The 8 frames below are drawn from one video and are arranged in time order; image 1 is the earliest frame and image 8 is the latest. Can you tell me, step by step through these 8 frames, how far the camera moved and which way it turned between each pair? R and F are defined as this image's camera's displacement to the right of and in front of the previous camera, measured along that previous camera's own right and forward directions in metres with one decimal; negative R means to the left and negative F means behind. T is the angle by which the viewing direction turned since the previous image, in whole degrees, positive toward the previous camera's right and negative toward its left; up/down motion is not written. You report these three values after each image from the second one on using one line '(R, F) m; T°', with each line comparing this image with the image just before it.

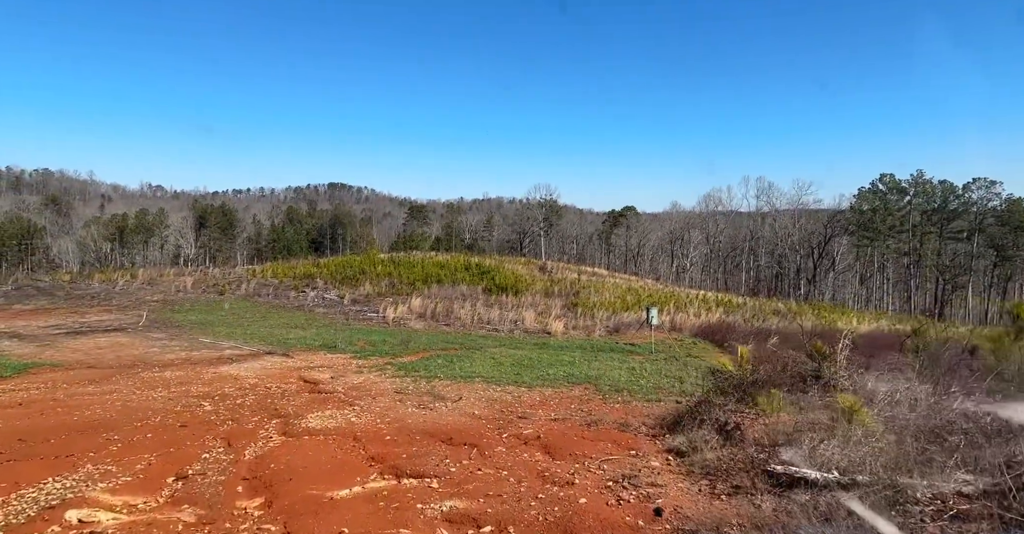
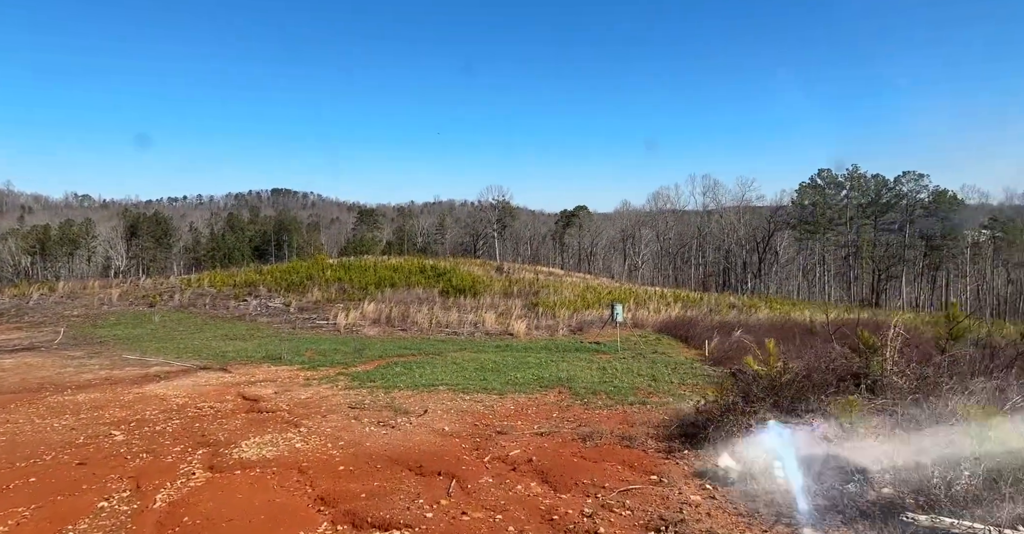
(-0.2, +0.9) m; +4°
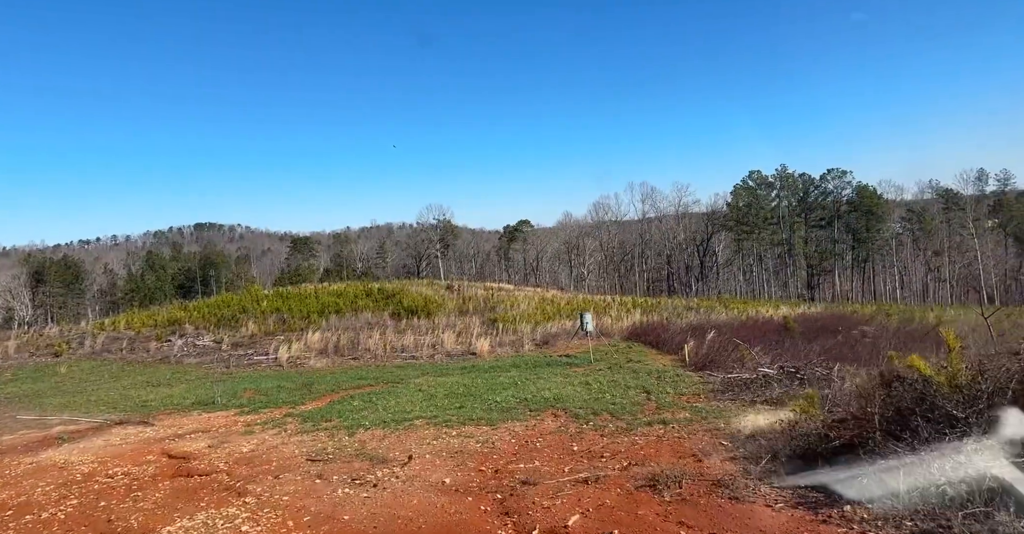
(-0.4, +1.2) m; +5°
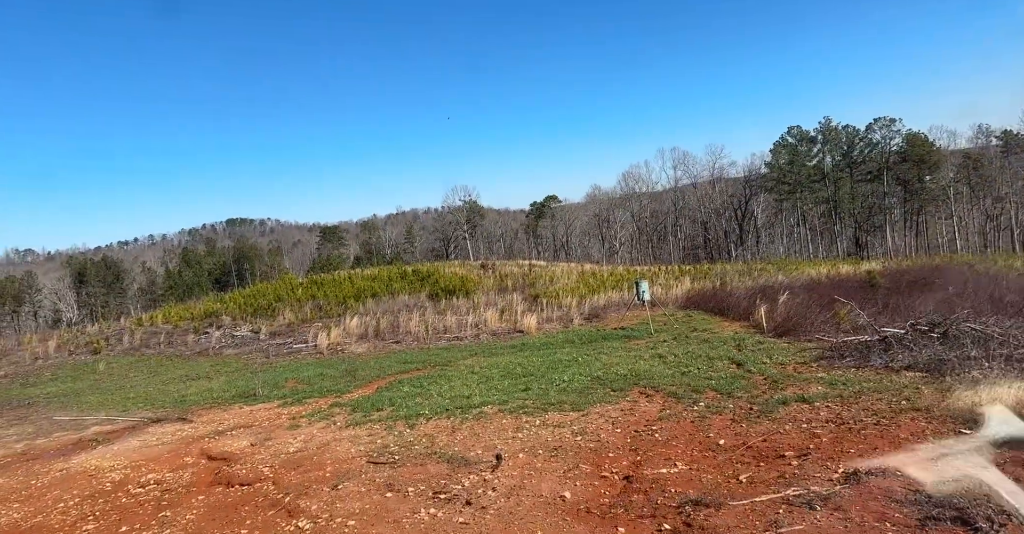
(-0.5, +1.1) m; -3°
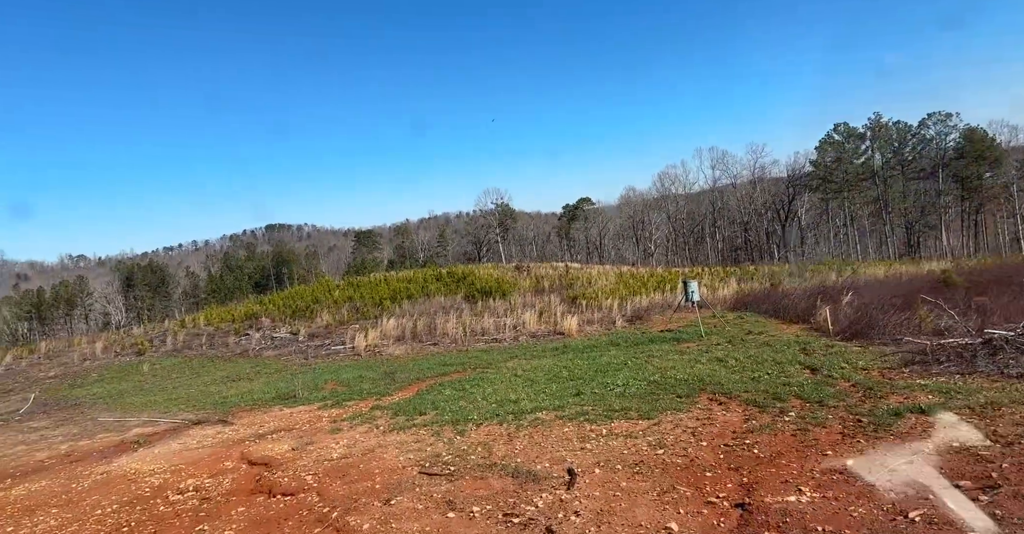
(-0.2, +0.5) m; -3°
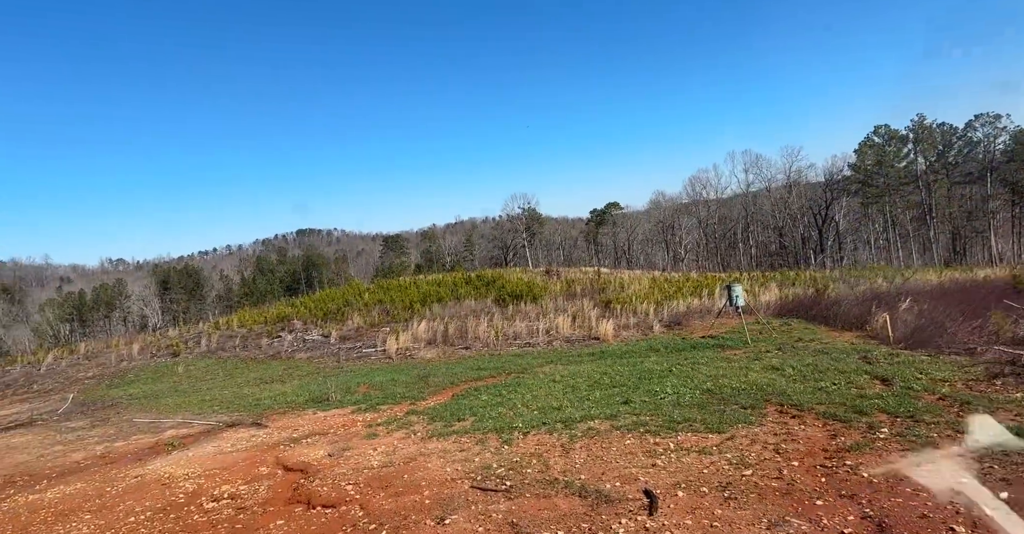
(-0.2, +0.4) m; -2°
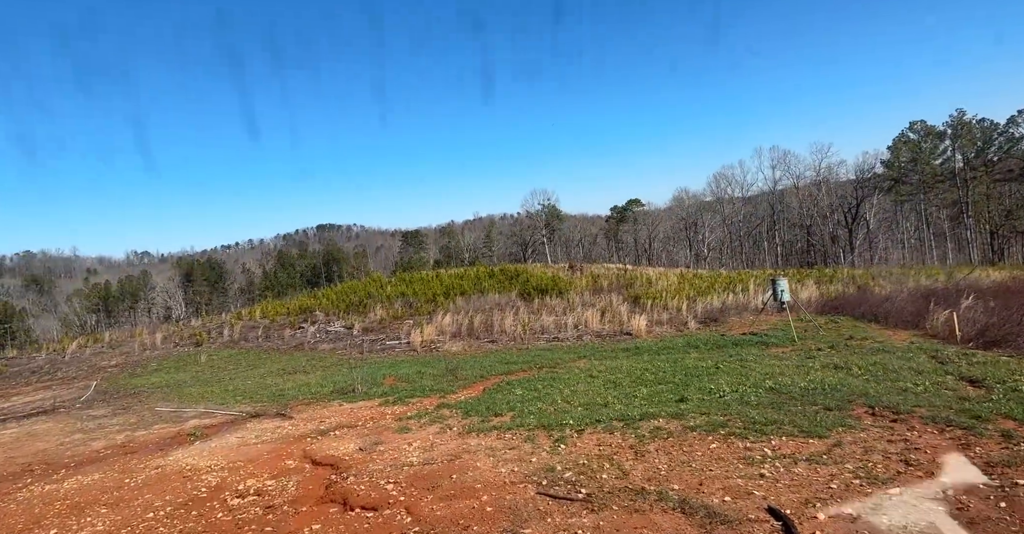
(-0.3, +0.5) m; -2°
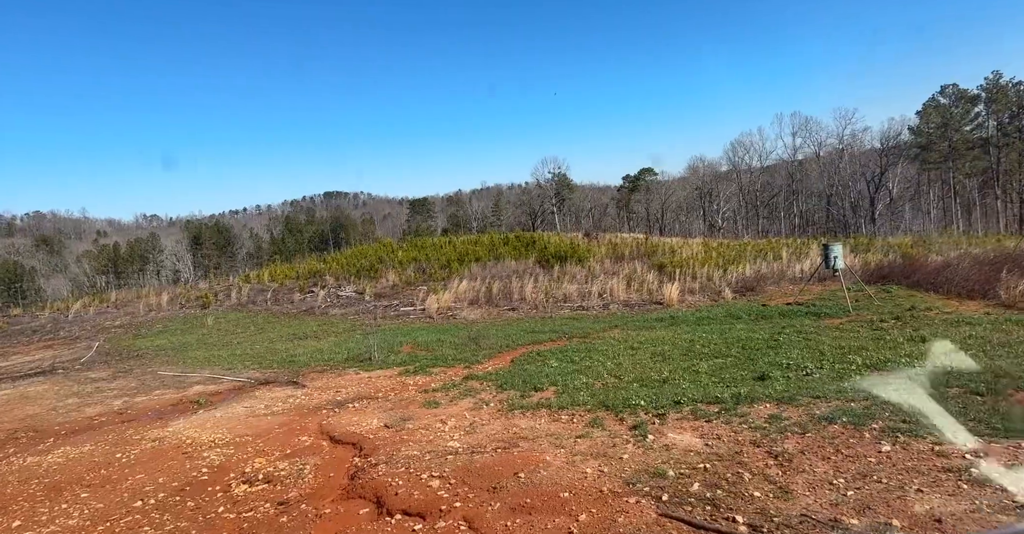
(-0.4, +1.0) m; -1°
